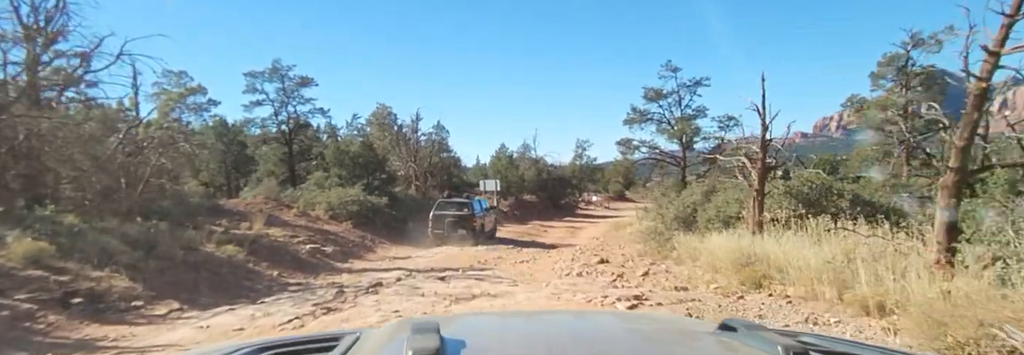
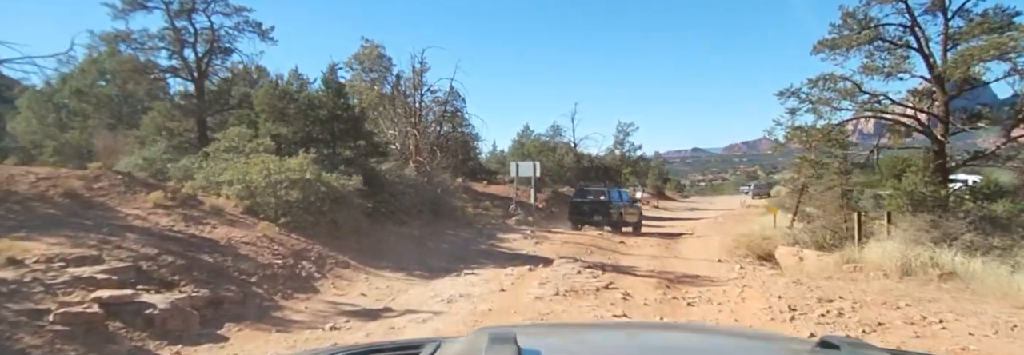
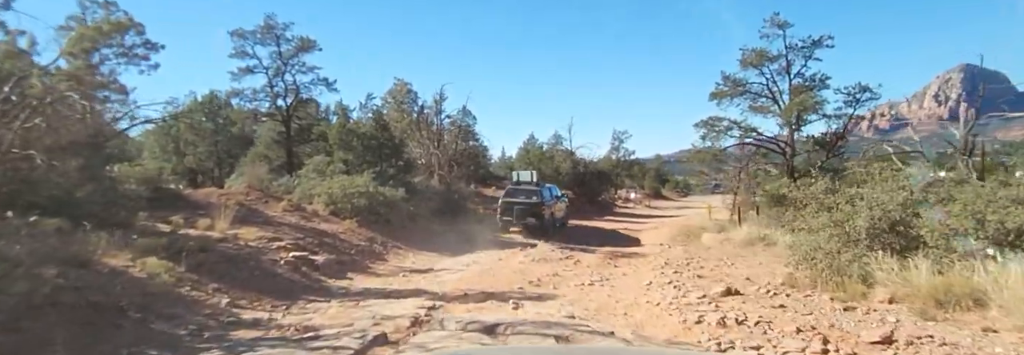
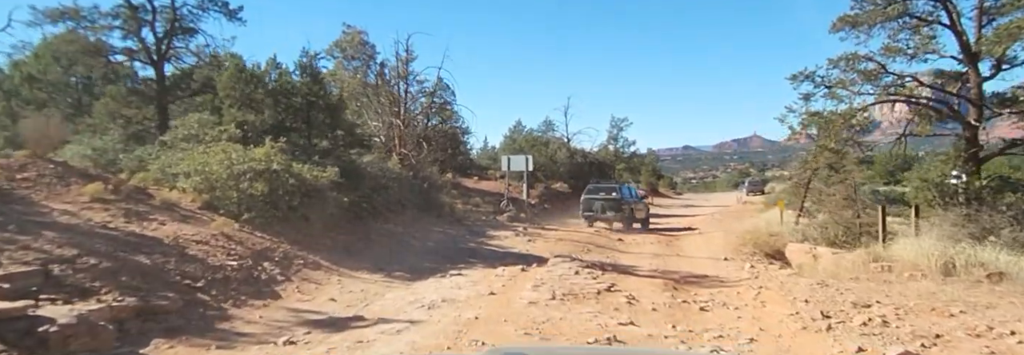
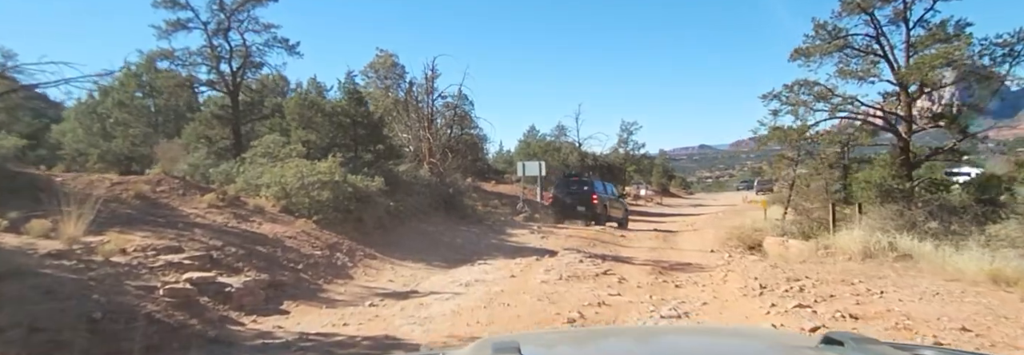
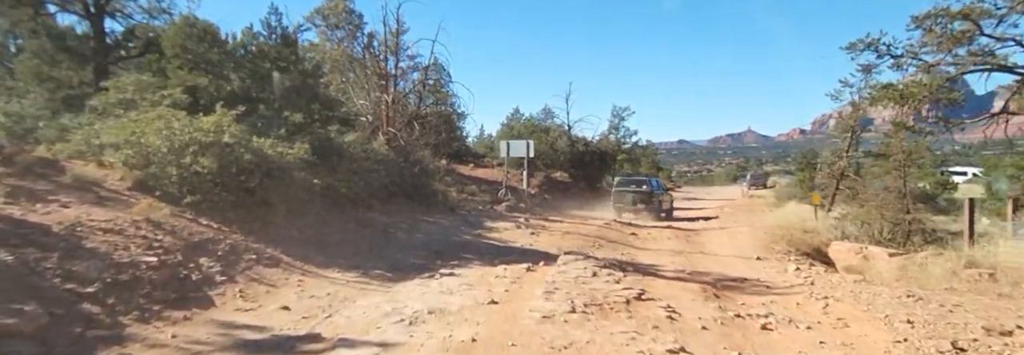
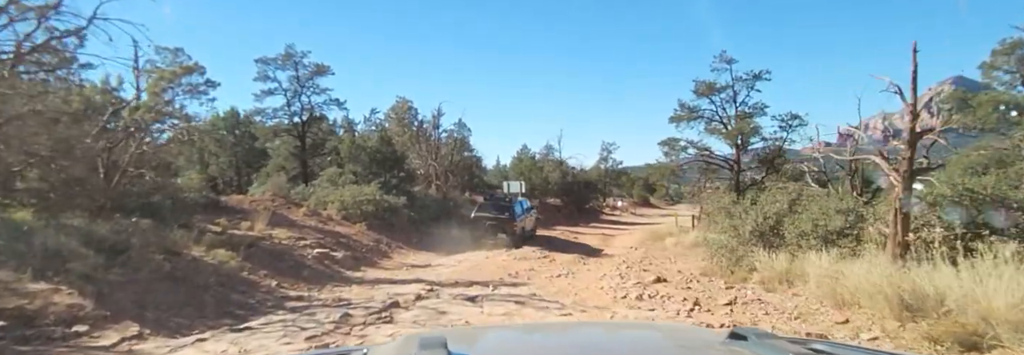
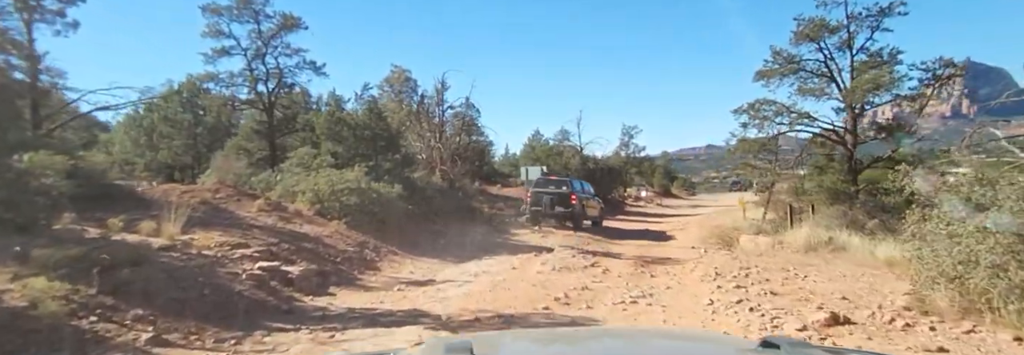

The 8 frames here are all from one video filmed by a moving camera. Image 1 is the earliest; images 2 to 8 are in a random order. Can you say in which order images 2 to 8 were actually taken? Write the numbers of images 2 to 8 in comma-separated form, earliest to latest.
7, 3, 8, 5, 2, 4, 6
